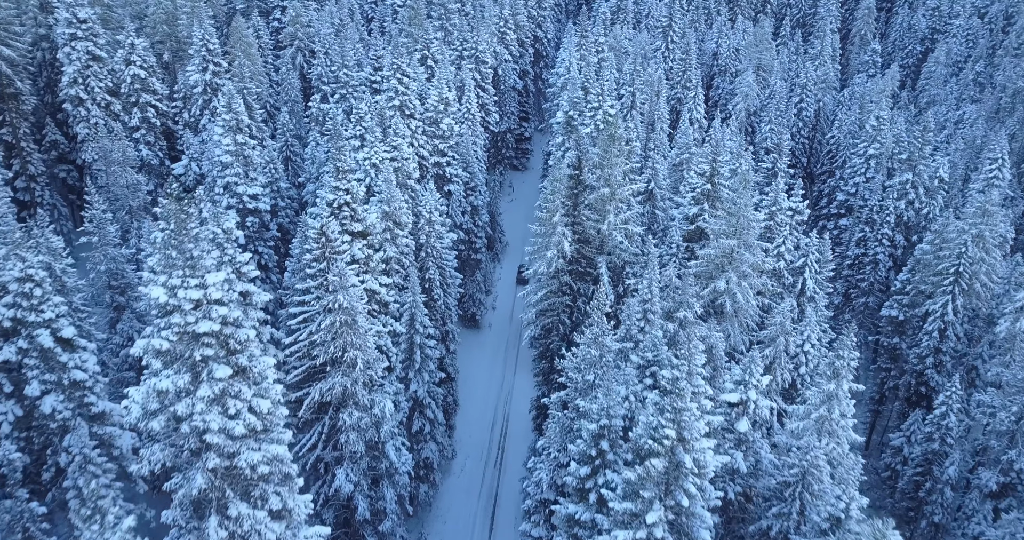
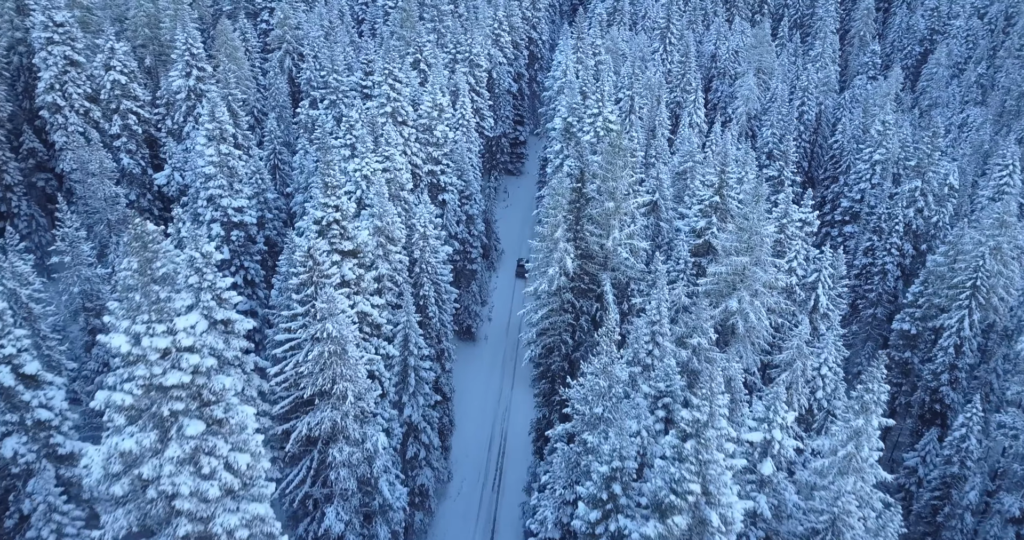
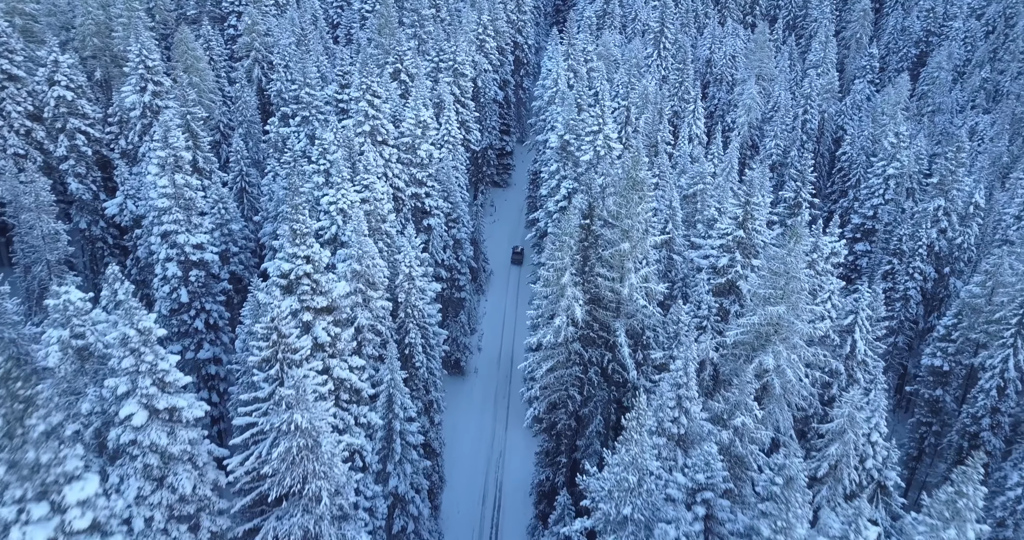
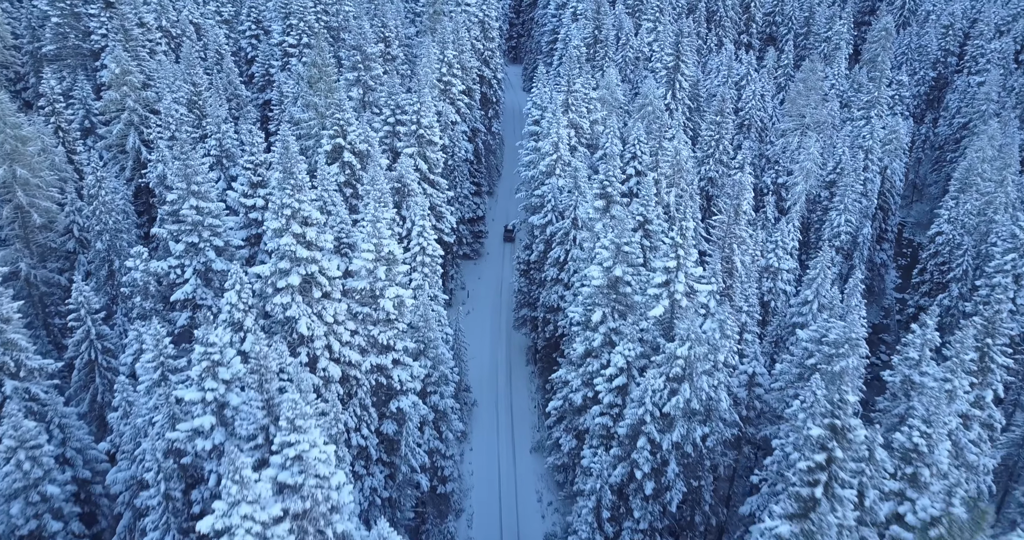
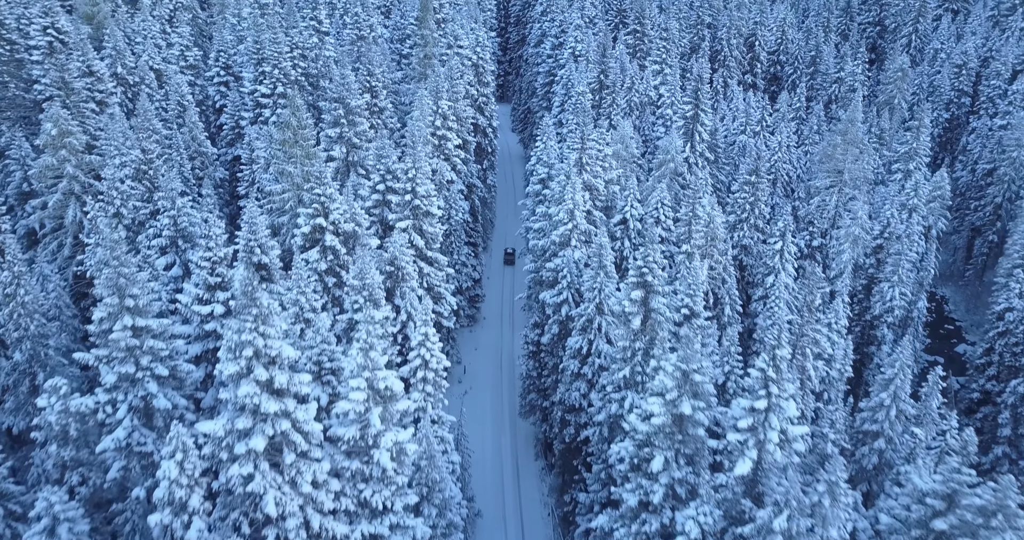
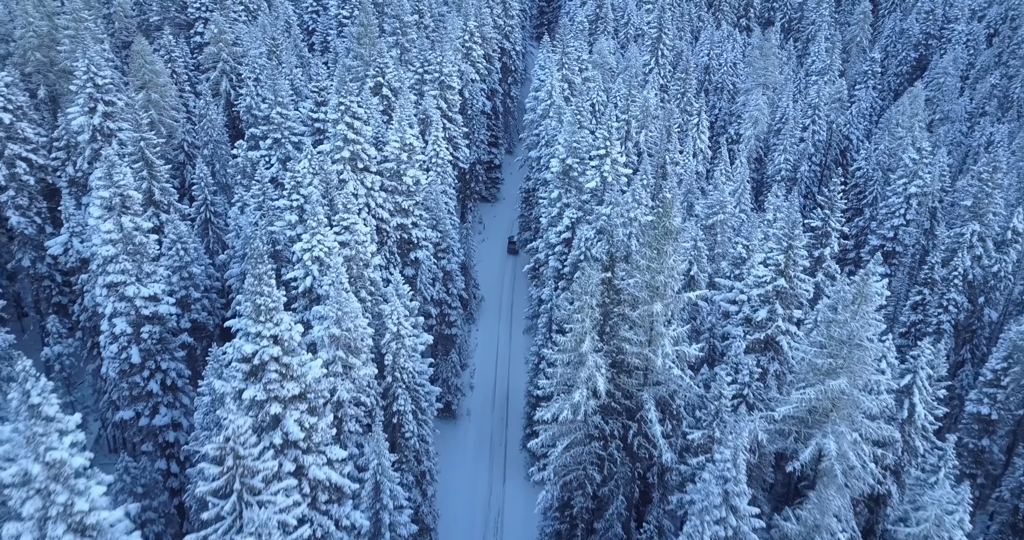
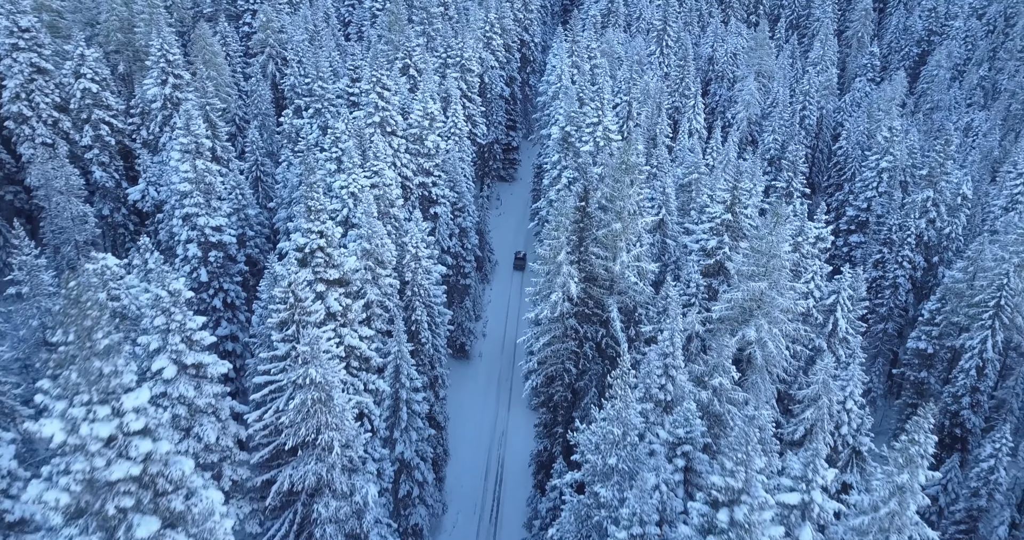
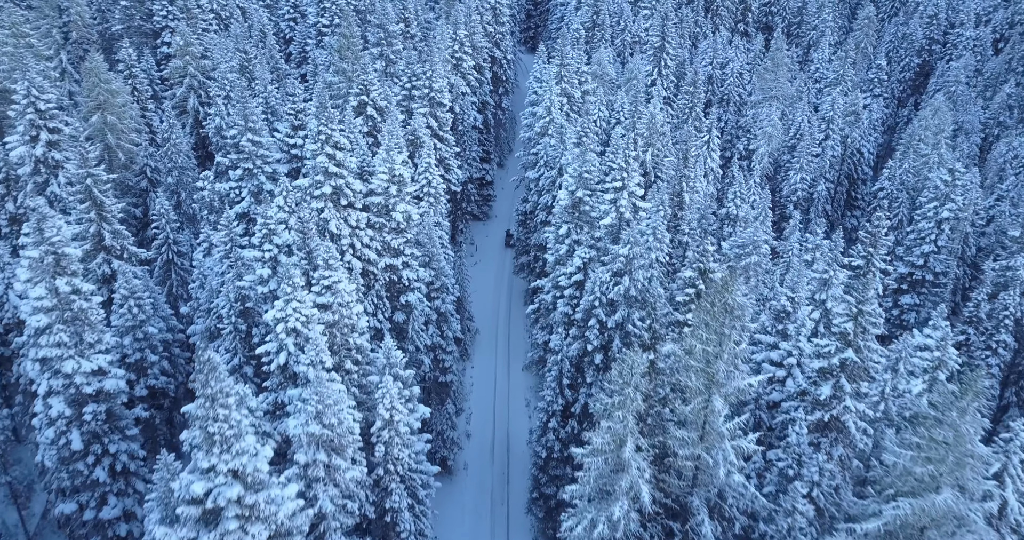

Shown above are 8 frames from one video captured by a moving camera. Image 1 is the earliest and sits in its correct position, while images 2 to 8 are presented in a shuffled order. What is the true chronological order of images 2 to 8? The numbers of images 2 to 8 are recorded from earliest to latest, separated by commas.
2, 7, 3, 6, 8, 4, 5
